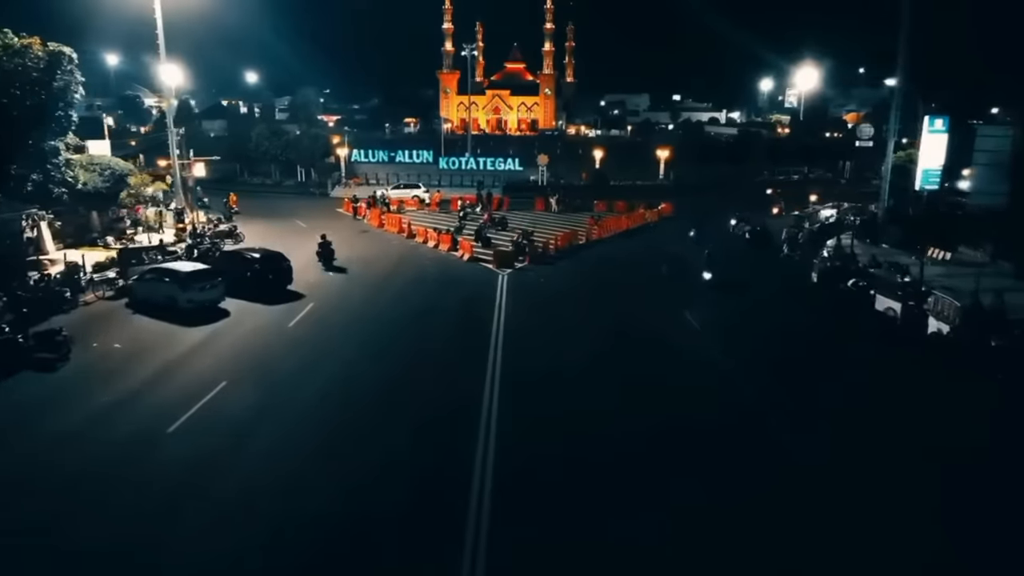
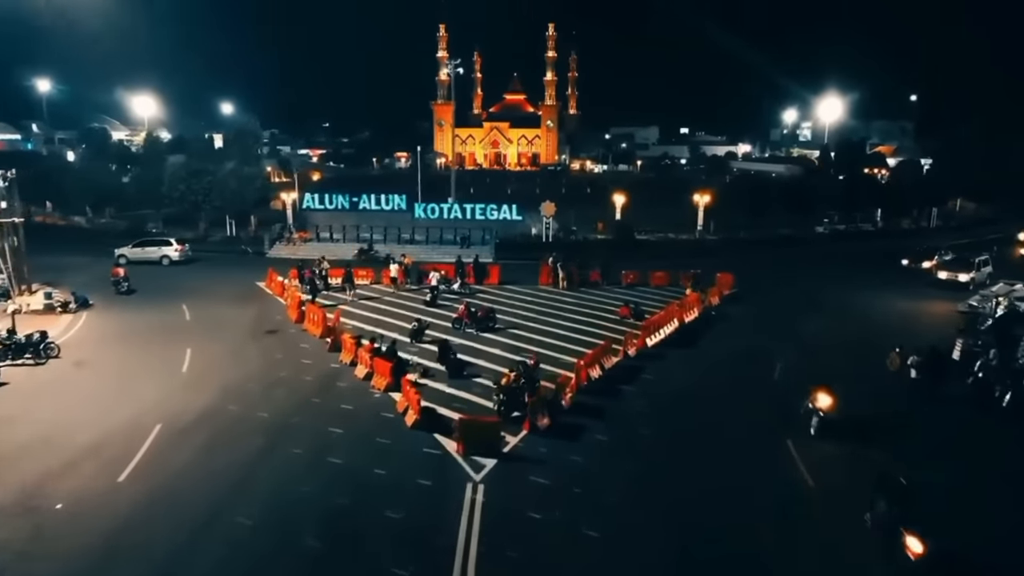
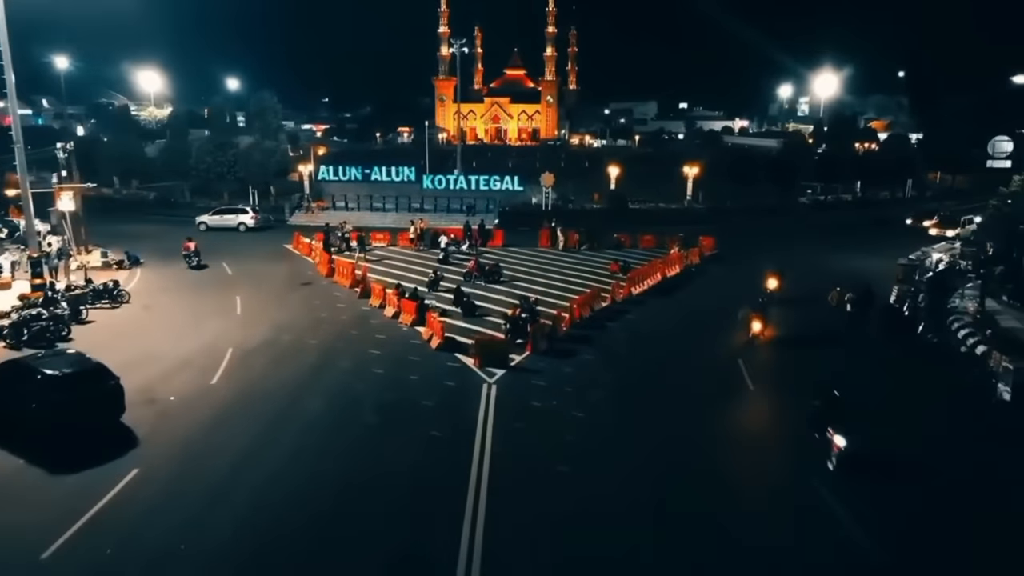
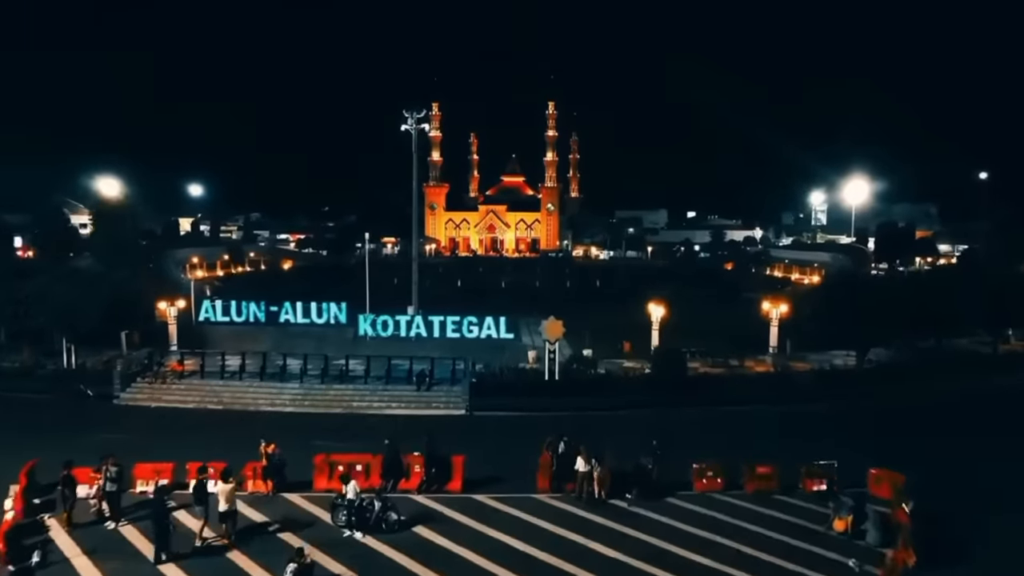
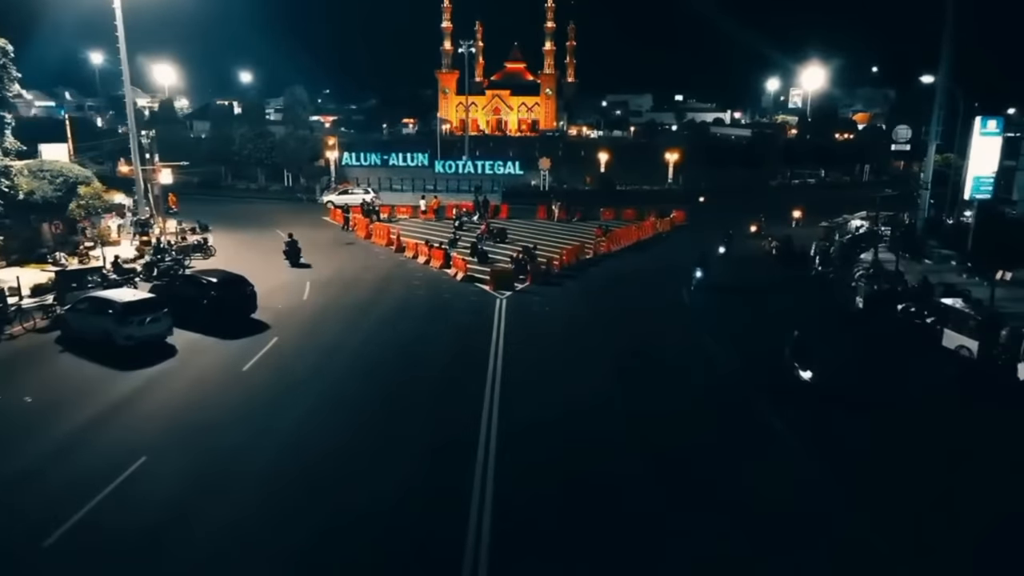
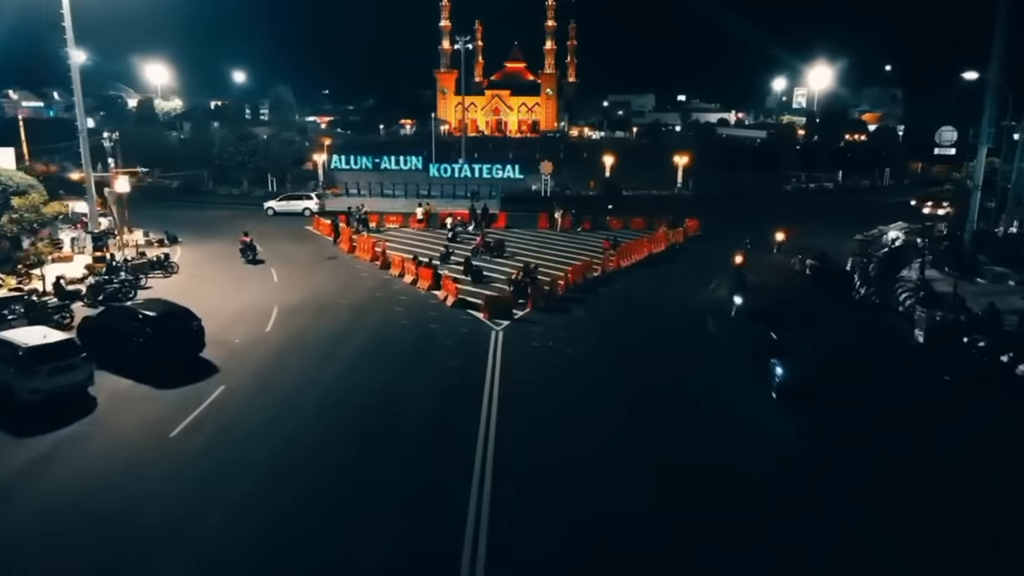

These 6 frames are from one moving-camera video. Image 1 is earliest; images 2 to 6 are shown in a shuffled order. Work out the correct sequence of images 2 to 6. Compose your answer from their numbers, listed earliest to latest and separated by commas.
5, 6, 3, 2, 4
